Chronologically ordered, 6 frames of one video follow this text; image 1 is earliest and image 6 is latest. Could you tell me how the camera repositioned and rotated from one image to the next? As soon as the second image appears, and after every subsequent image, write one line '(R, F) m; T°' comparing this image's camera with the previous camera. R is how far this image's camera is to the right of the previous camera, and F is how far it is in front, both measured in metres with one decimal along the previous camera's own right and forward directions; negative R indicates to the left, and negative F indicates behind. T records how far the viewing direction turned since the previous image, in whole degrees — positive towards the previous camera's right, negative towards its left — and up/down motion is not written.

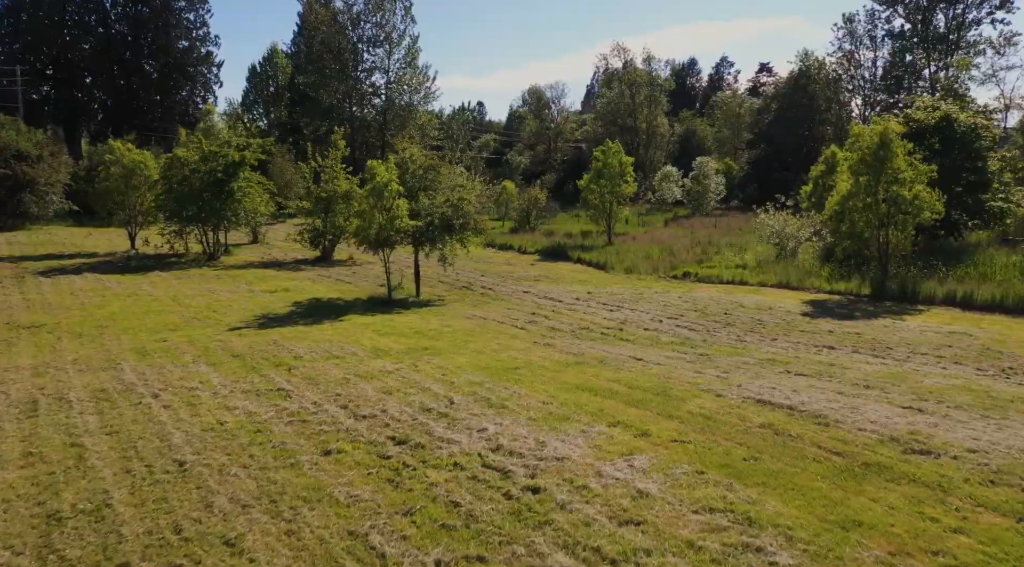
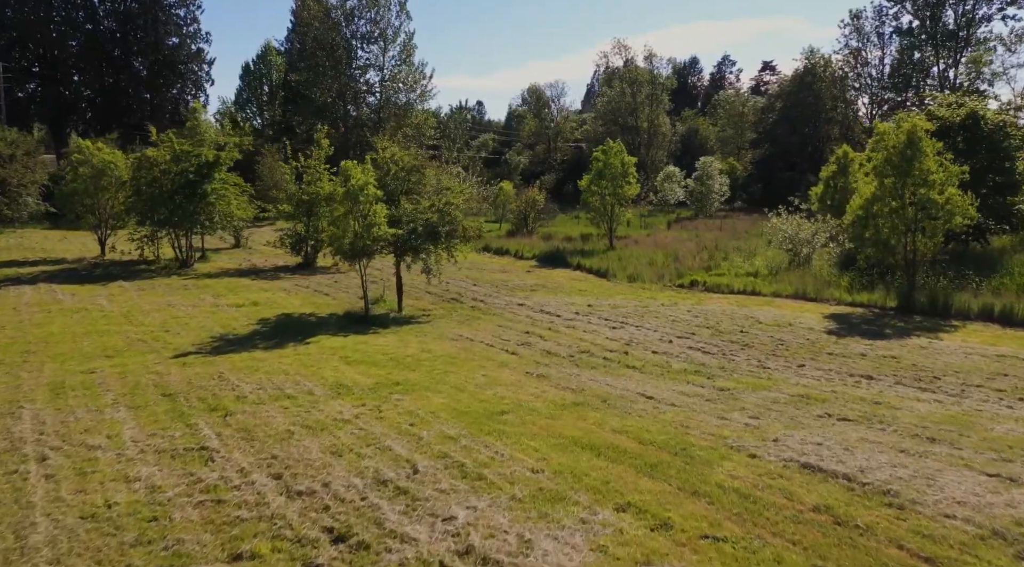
(+0.1, +1.6) m; 0°
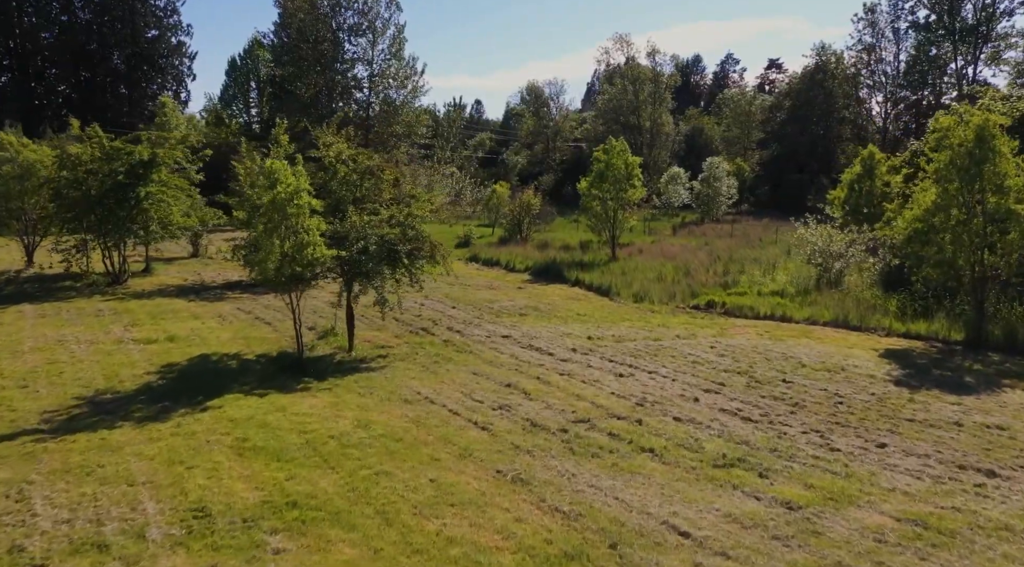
(+0.3, +3.1) m; 0°
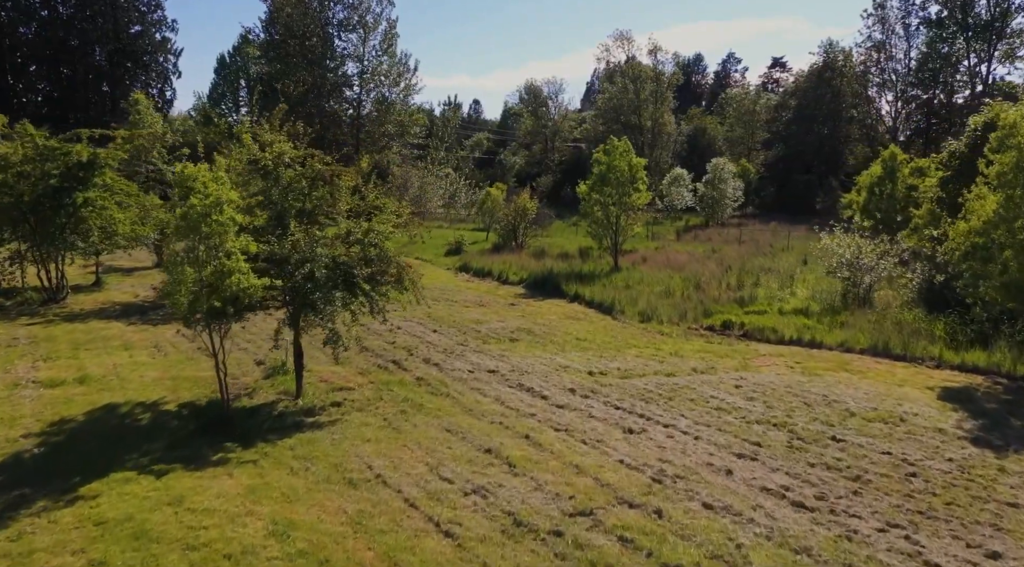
(+0.2, +2.2) m; 0°
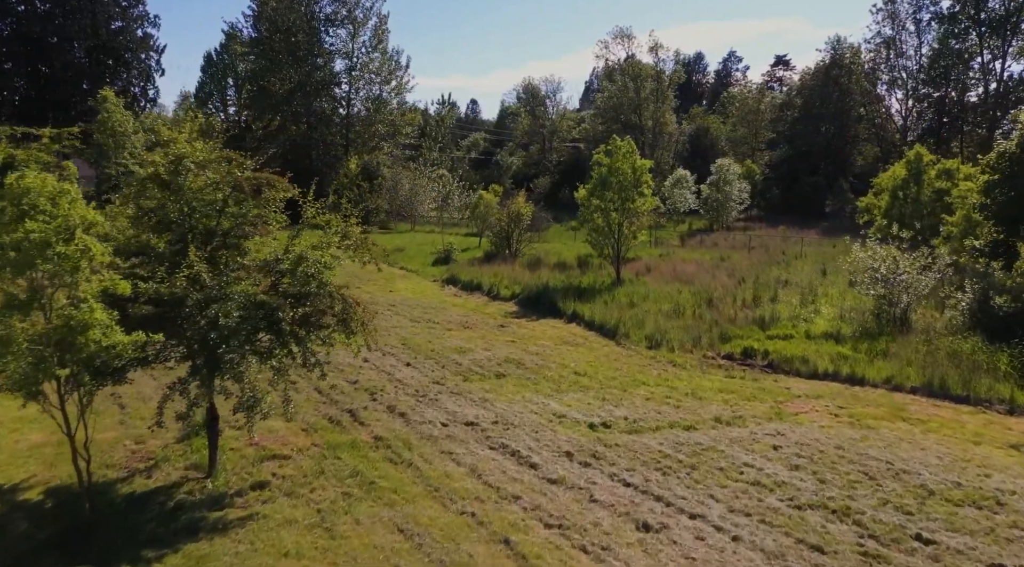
(+0.2, +2.3) m; 0°
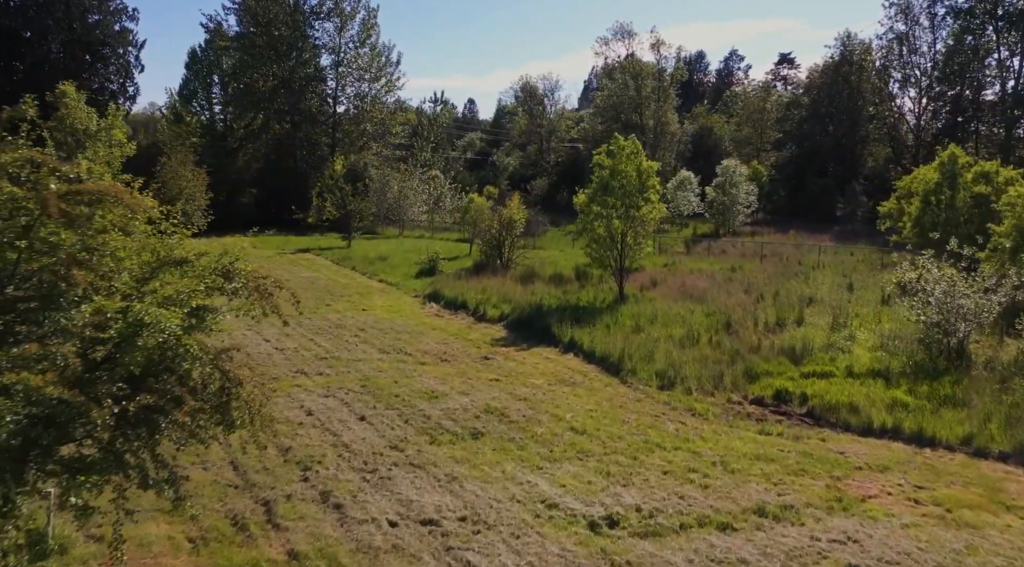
(+0.2, +2.6) m; 0°
